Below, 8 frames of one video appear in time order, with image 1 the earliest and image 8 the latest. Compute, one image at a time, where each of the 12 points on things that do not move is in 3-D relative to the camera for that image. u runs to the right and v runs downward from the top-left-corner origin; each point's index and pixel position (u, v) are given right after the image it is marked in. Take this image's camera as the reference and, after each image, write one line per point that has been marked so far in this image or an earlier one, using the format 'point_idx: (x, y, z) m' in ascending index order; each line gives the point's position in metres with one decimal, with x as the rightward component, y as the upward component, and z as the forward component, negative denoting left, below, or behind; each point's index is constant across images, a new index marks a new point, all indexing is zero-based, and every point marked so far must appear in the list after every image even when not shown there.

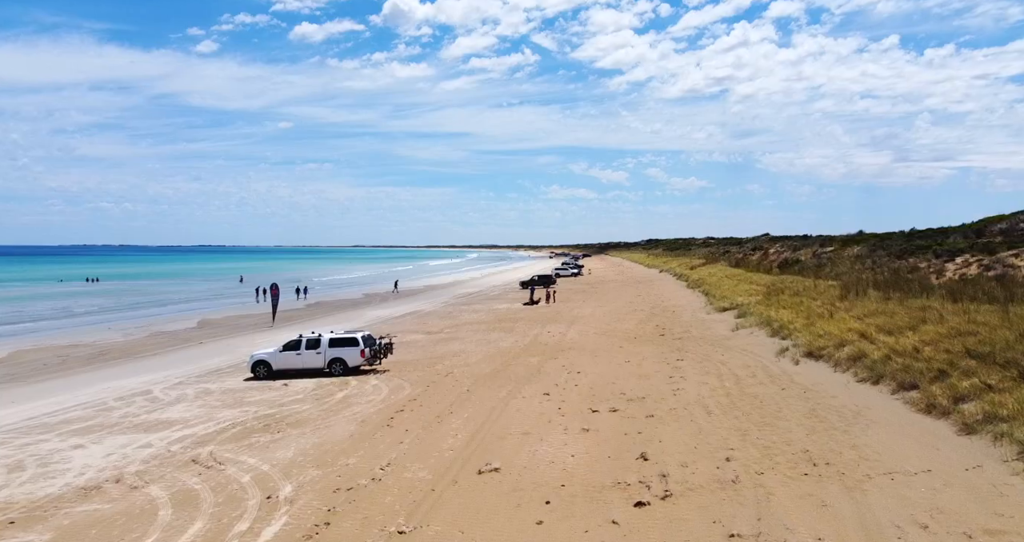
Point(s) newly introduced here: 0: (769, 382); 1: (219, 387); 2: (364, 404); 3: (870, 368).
0: (+6.2, -2.7, +14.8) m
1: (-9.0, -3.6, +18.9) m
2: (-3.9, -3.5, +16.1) m
3: (+7.8, -2.1, +13.4) m
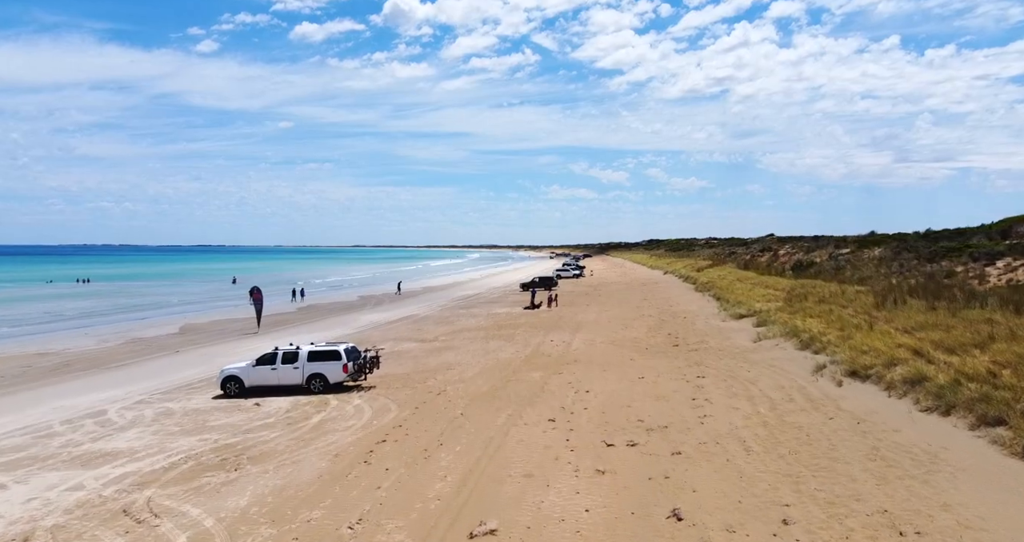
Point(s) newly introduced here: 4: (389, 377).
0: (+6.2, -2.8, +12.7) m
1: (-9.0, -3.7, +16.8) m
2: (-3.9, -3.6, +14.0) m
3: (+7.8, -2.3, +11.3) m
4: (-3.9, -3.4, +19.5) m
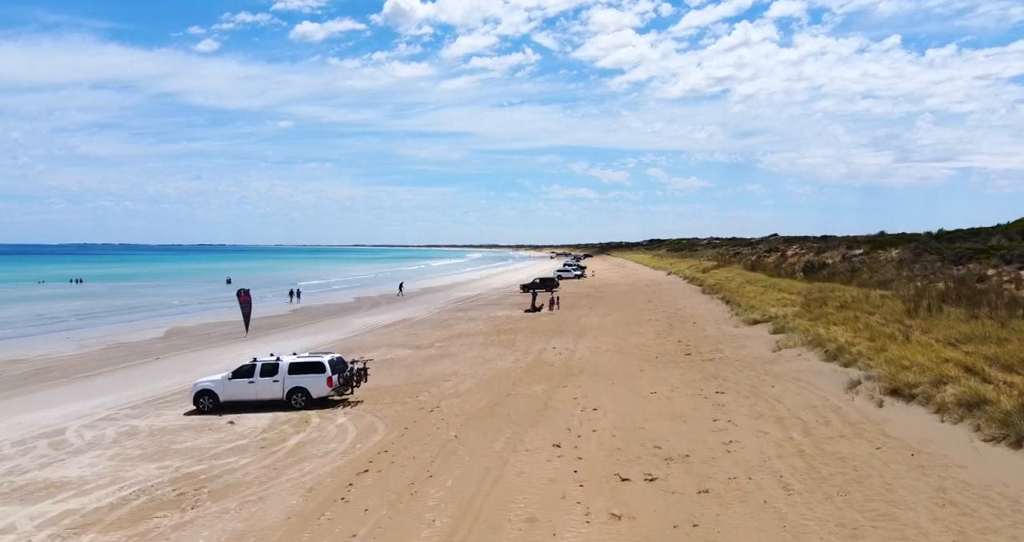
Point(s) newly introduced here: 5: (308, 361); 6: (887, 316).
0: (+6.2, -3.0, +11.1) m
1: (-9.0, -3.8, +15.3) m
2: (-3.9, -3.7, +12.5) m
3: (+7.8, -2.4, +9.8) m
4: (-3.9, -3.5, +18.0) m
5: (-5.6, -2.4, +16.7) m
6: (+11.3, -1.3, +18.6) m
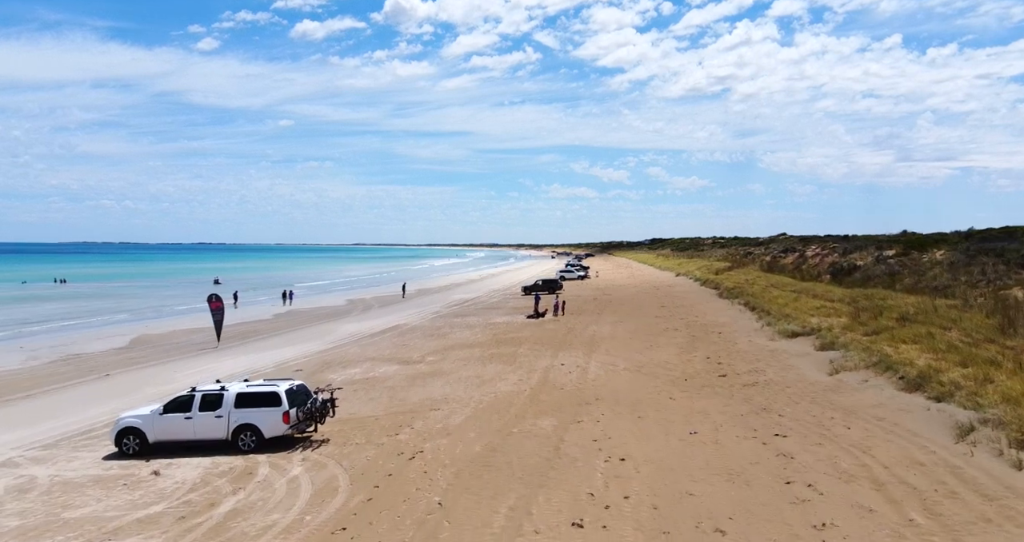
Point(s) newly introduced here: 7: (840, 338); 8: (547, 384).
0: (+6.2, -3.2, +7.8) m
1: (-9.0, -4.0, +12.0) m
2: (-3.8, -3.9, +9.2) m
3: (+7.9, -2.6, +6.5) m
4: (-3.9, -3.7, +14.6) m
5: (-5.5, -2.6, +13.4) m
6: (+11.4, -1.5, +15.2) m
7: (+10.1, -2.0, +18.9) m
8: (+1.0, -3.4, +18.3) m
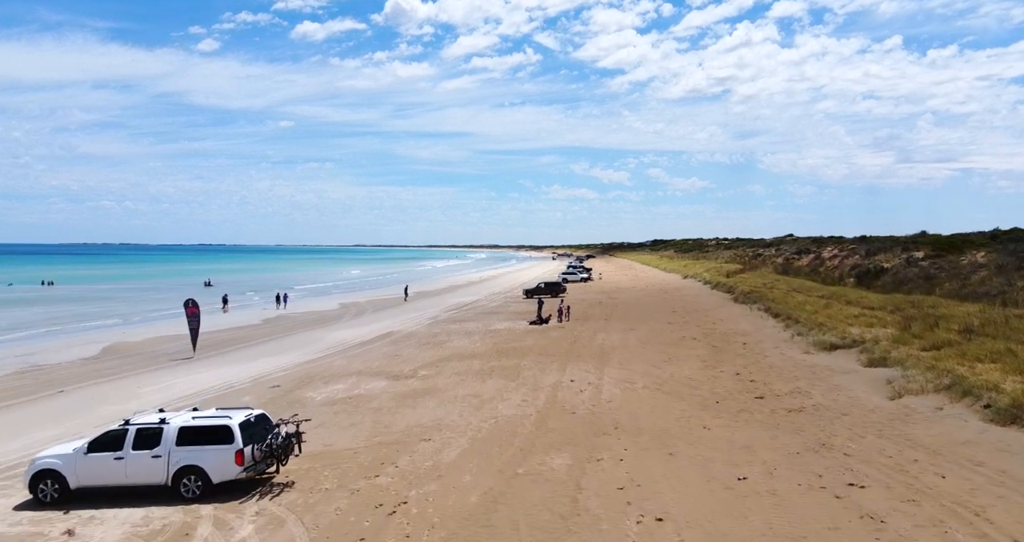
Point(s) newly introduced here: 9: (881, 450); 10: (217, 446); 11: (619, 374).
0: (+6.3, -3.3, +5.4) m
1: (-8.9, -4.1, +9.5) m
2: (-3.7, -4.0, +6.7) m
3: (+8.0, -2.7, +4.0) m
4: (-3.8, -3.8, +12.2) m
5: (-5.4, -2.7, +11.0) m
6: (+11.5, -1.6, +12.8) m
7: (+10.1, -2.2, +16.4) m
8: (+1.1, -3.5, +15.8) m
9: (+6.5, -3.2, +10.8) m
10: (-5.1, -3.0, +10.7) m
11: (+3.3, -3.2, +19.2) m
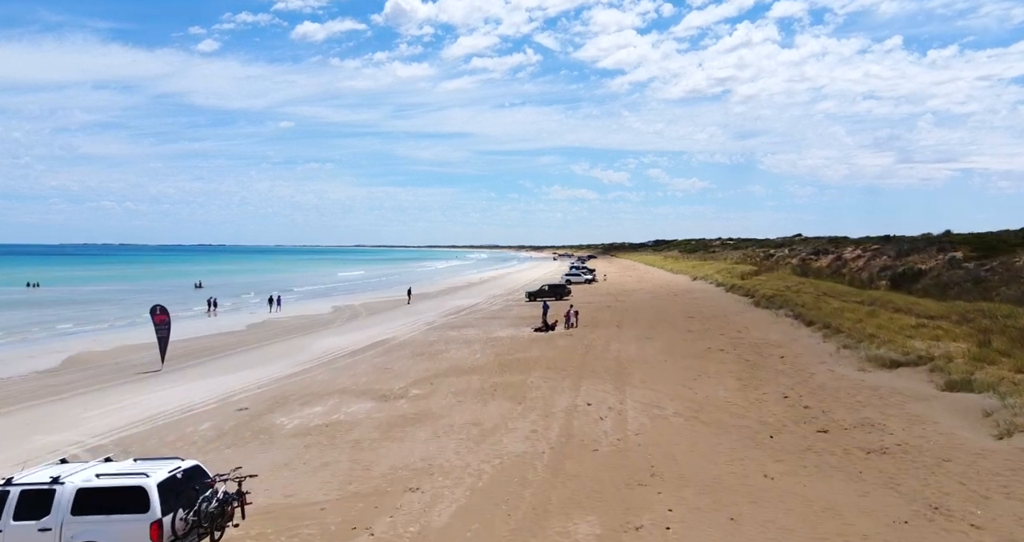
0: (+6.5, -3.4, +2.6) m
1: (-8.7, -4.2, +6.7) m
2: (-3.6, -4.1, +3.9) m
3: (+8.1, -2.8, +1.2) m
4: (-3.6, -3.9, +9.4) m
5: (-5.2, -2.8, +8.2) m
6: (+11.6, -1.7, +10.0) m
7: (+10.3, -2.3, +13.6) m
8: (+1.3, -3.6, +13.0) m
9: (+6.7, -3.3, +8.1) m
10: (-4.9, -3.1, +7.9) m
11: (+3.5, -3.3, +16.4) m
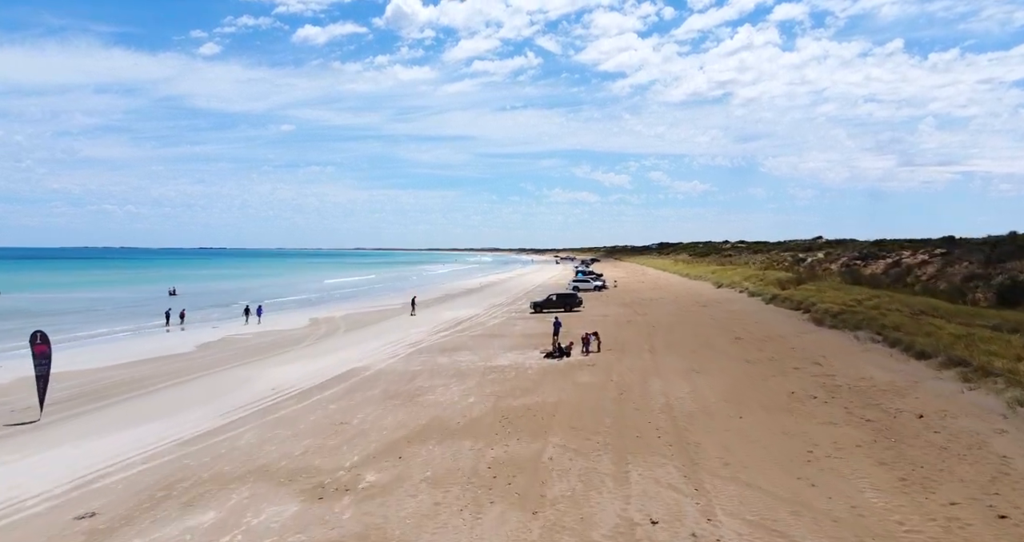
0: (+6.6, -3.7, -4.0) m
1: (-8.6, -4.5, +0.2) m
2: (-3.4, -4.4, -2.6) m
3: (+8.3, -3.1, -5.3) m
4: (-3.4, -4.2, +2.9) m
5: (-5.1, -3.1, +1.7) m
6: (+11.8, -2.1, +3.5) m
7: (+10.5, -2.6, +7.1) m
8: (+1.5, -3.9, +6.5) m
9: (+6.8, -3.6, +1.5) m
10: (-4.8, -3.5, +1.4) m
11: (+3.7, -3.7, +9.8) m
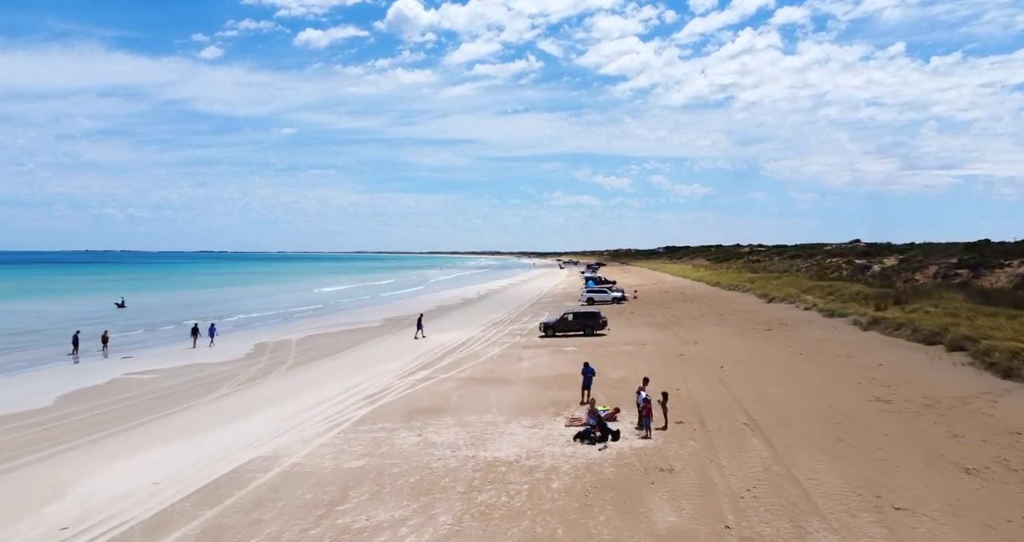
0: (+6.8, -4.1, -14.2) m
1: (-8.4, -5.0, -10.0) m
2: (-3.3, -4.8, -12.8) m
3: (+8.4, -3.5, -15.6) m
4: (-3.3, -4.7, -7.4) m
5: (-4.9, -3.6, -8.6) m
6: (+12.0, -2.5, -6.8) m
7: (+10.7, -3.1, -3.2) m
8: (+1.6, -4.4, -3.8) m
9: (+7.0, -4.0, -8.8) m
10: (-4.6, -3.9, -8.9) m
11: (+3.8, -4.2, -0.4) m
